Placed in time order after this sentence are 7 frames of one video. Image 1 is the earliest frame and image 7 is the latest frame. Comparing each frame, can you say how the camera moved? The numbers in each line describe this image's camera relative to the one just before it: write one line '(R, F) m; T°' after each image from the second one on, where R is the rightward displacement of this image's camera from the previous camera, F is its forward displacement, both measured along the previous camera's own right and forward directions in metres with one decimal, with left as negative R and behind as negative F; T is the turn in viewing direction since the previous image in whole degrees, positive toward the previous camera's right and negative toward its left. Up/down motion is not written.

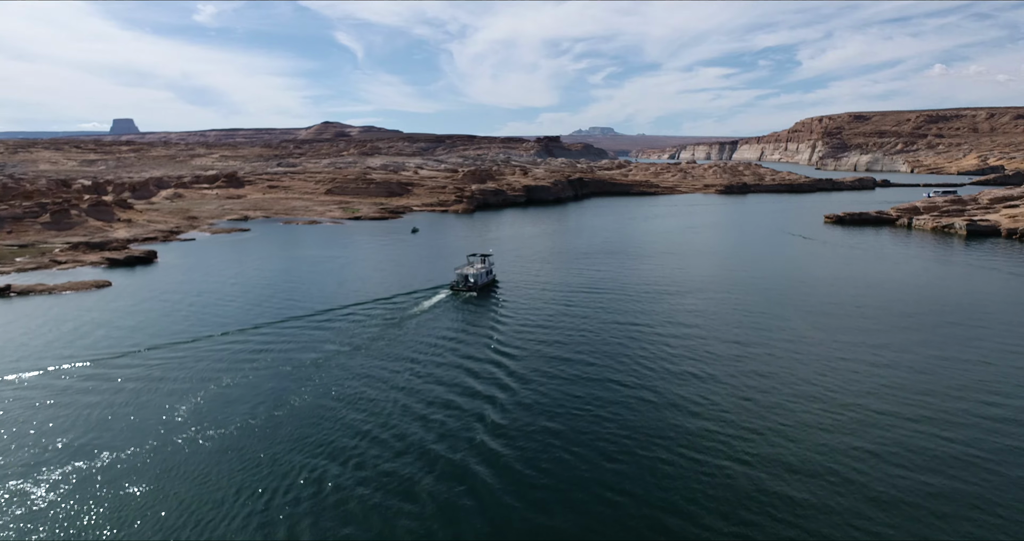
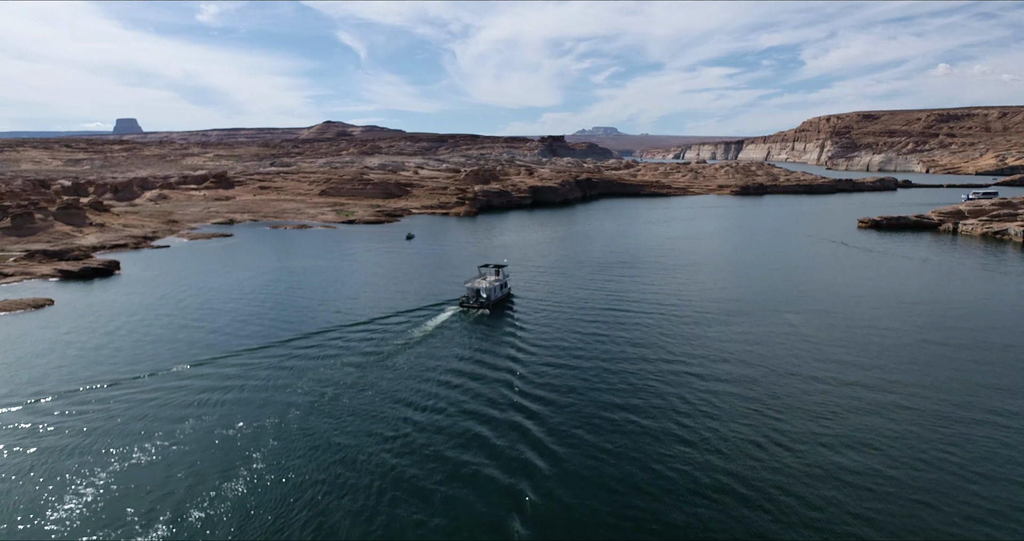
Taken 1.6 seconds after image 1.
(-0.6, +7.4) m; 0°
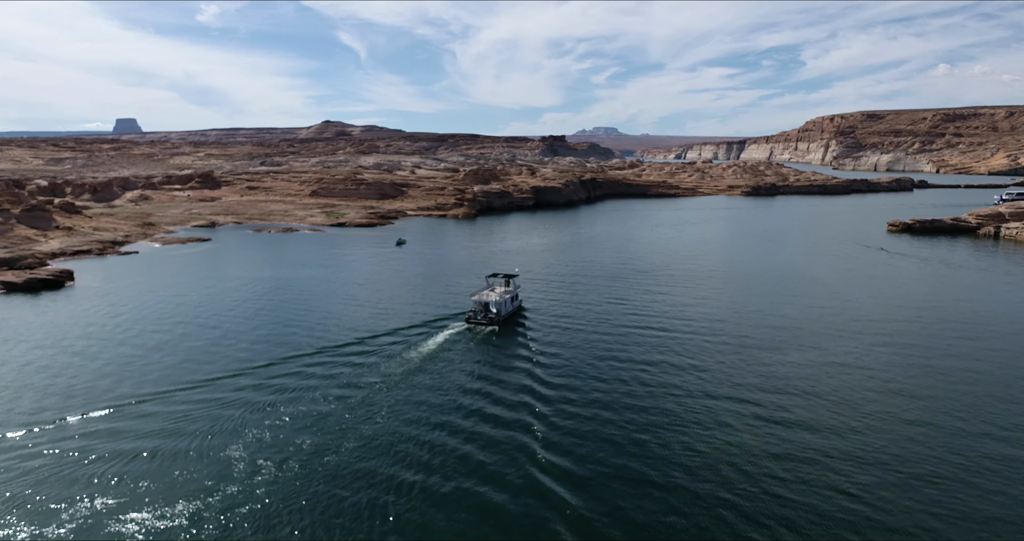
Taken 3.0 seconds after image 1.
(-0.2, +6.3) m; 0°
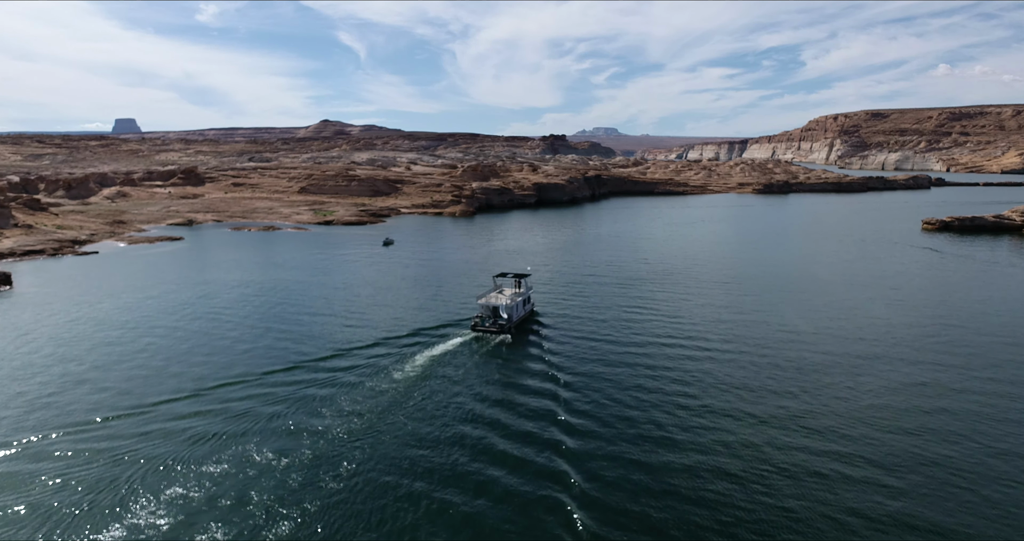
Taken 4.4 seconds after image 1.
(-0.2, +6.5) m; 0°
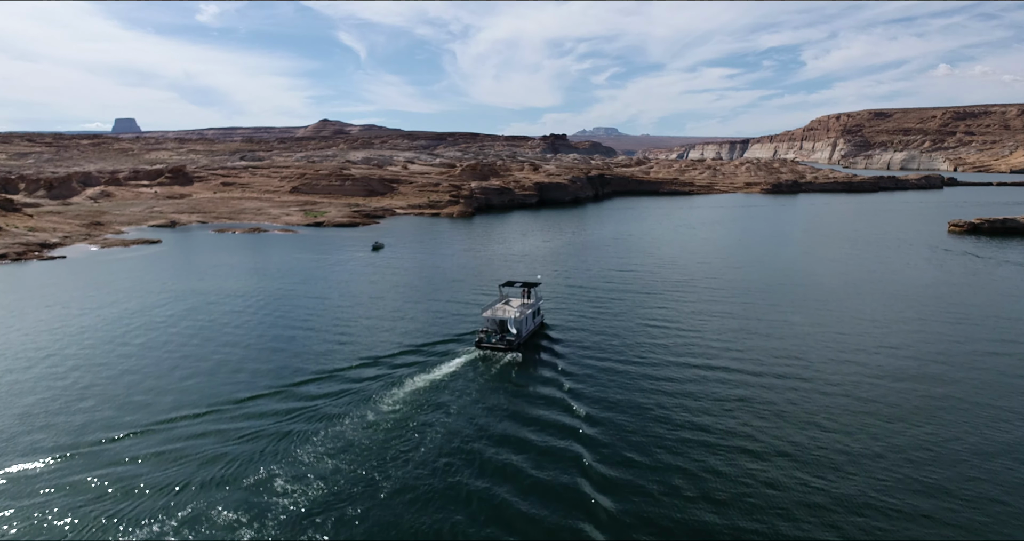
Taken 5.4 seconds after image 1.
(-0.1, +4.3) m; 0°
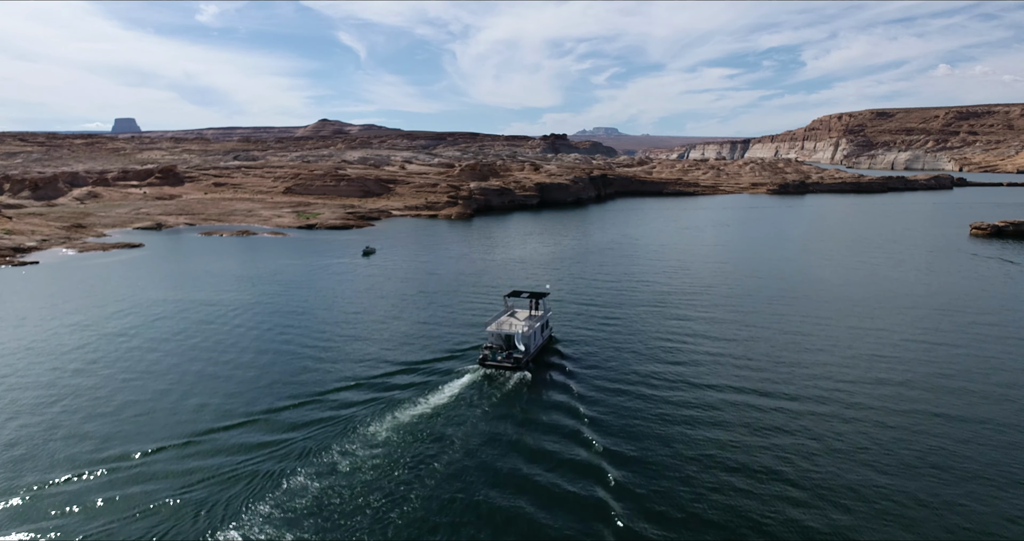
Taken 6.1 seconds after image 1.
(-0.1, +3.2) m; 0°
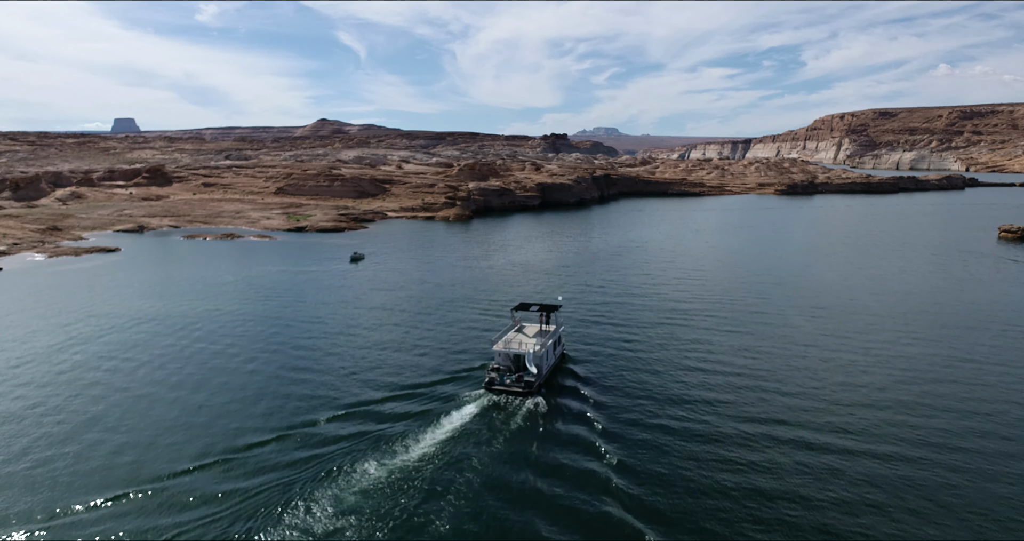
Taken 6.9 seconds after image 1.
(-0.1, +3.7) m; 0°
